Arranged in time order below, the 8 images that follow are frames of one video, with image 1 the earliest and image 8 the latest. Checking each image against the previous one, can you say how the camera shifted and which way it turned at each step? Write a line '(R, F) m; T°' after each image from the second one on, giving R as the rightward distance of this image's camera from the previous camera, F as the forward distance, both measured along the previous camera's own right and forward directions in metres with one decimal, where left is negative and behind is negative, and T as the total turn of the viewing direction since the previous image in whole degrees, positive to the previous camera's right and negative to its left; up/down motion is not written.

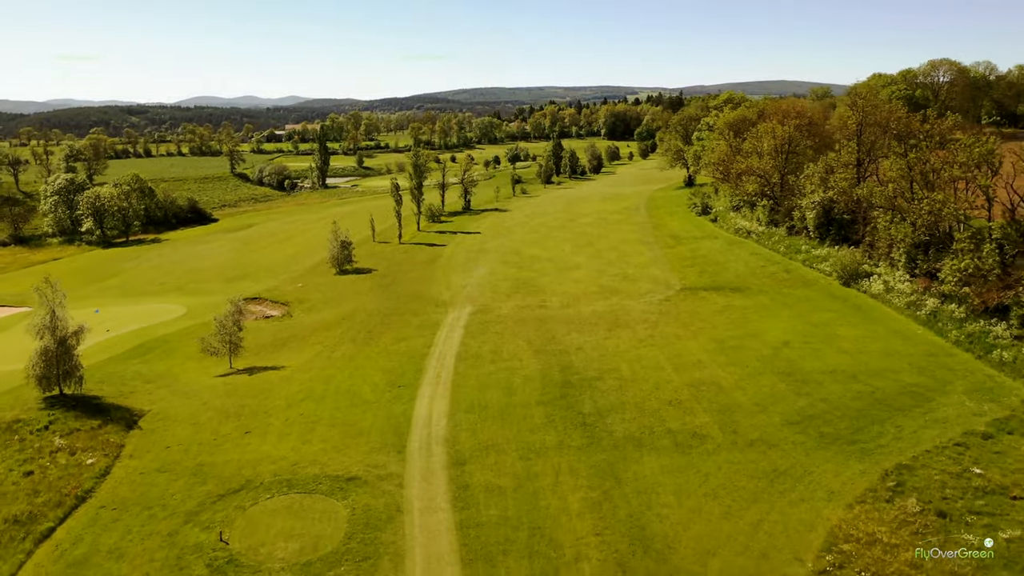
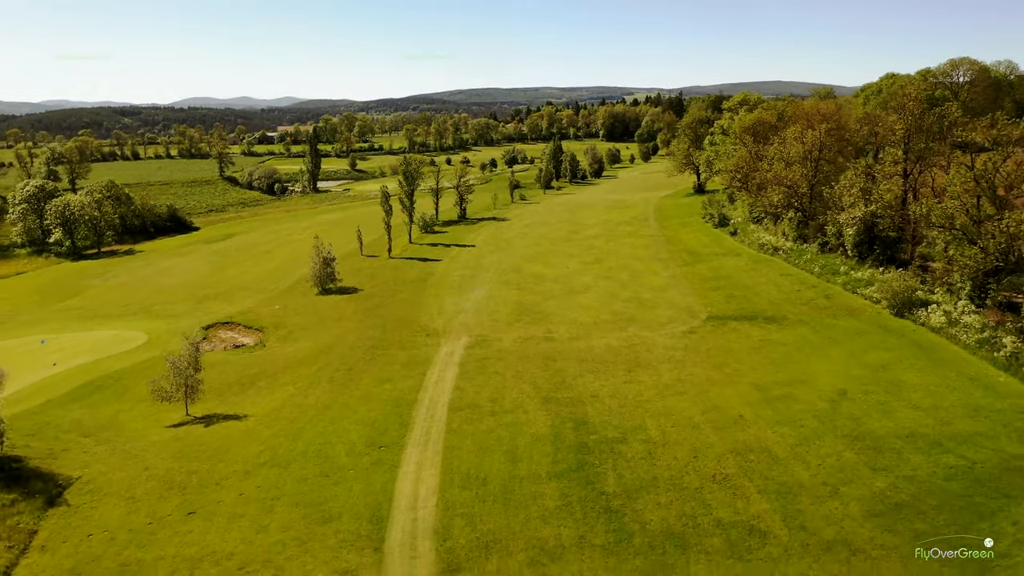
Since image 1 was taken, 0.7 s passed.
(-0.3, +5.9) m; 0°
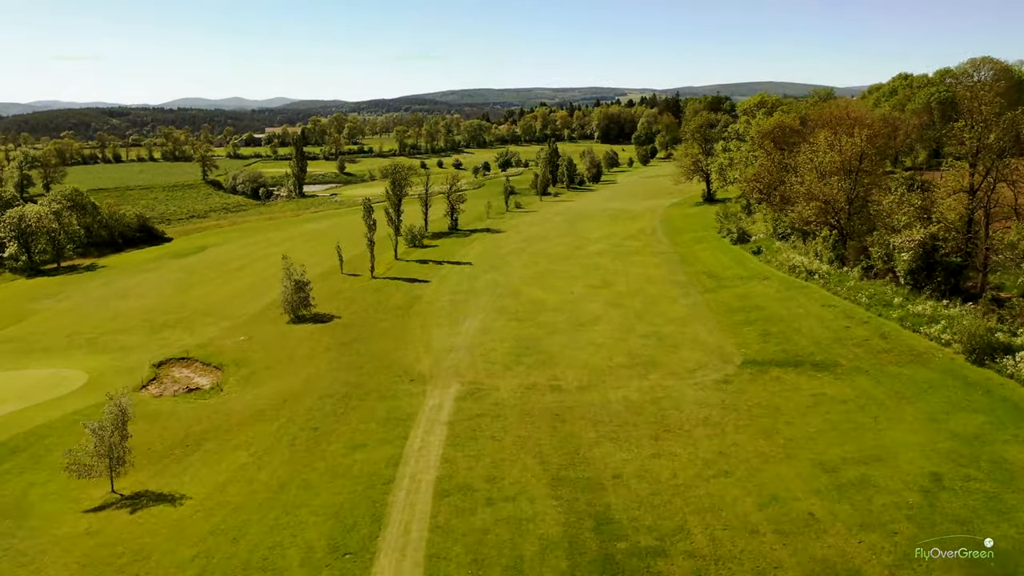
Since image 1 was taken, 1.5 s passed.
(-0.3, +6.6) m; +1°
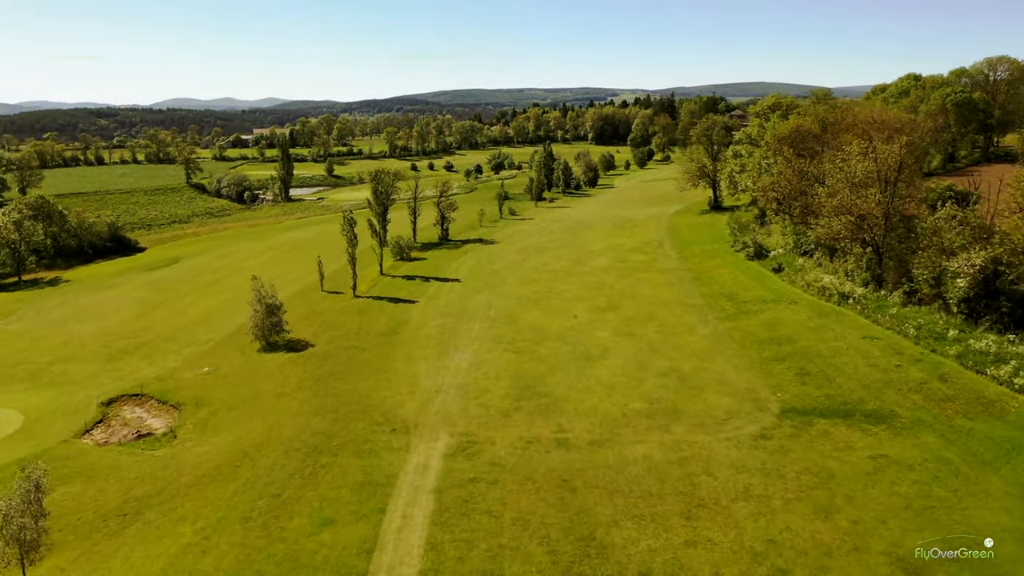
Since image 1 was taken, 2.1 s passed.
(-0.2, +5.1) m; +1°
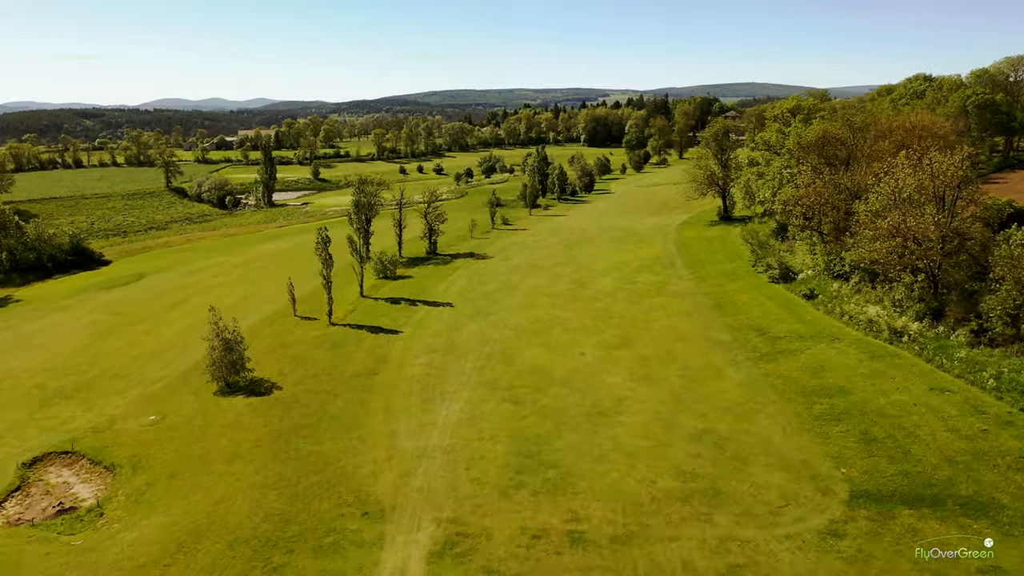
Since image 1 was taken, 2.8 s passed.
(-0.3, +6.0) m; +1°
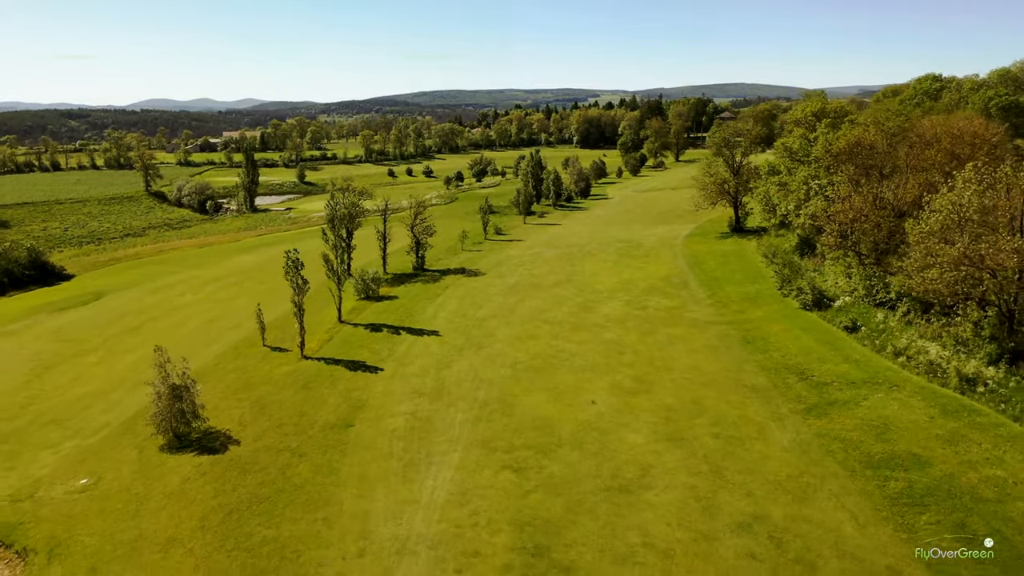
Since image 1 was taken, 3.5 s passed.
(-0.3, +5.7) m; +1°
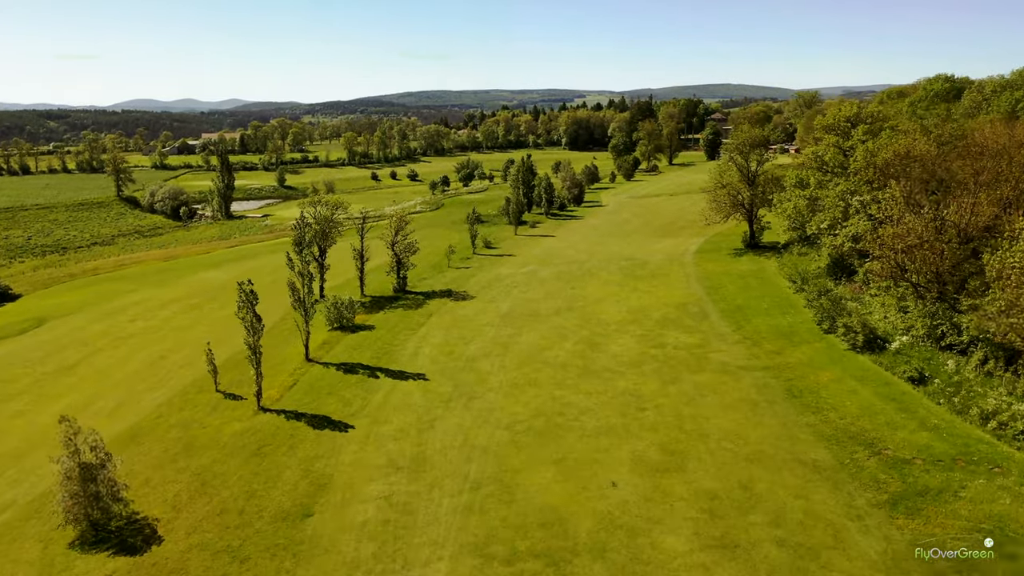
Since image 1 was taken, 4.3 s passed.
(-0.4, +6.6) m; +1°
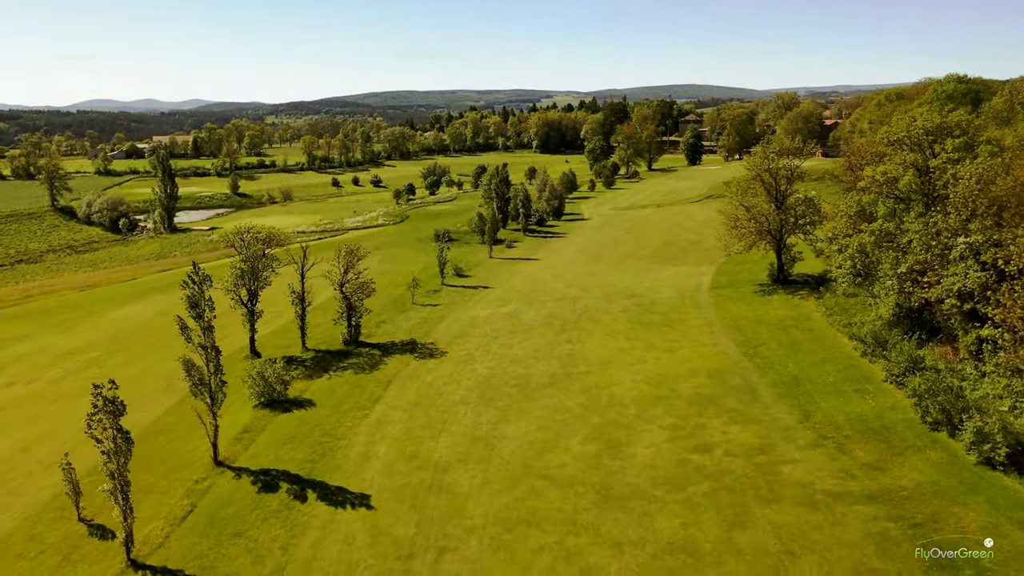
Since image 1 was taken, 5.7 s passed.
(-0.6, +11.3) m; +2°
